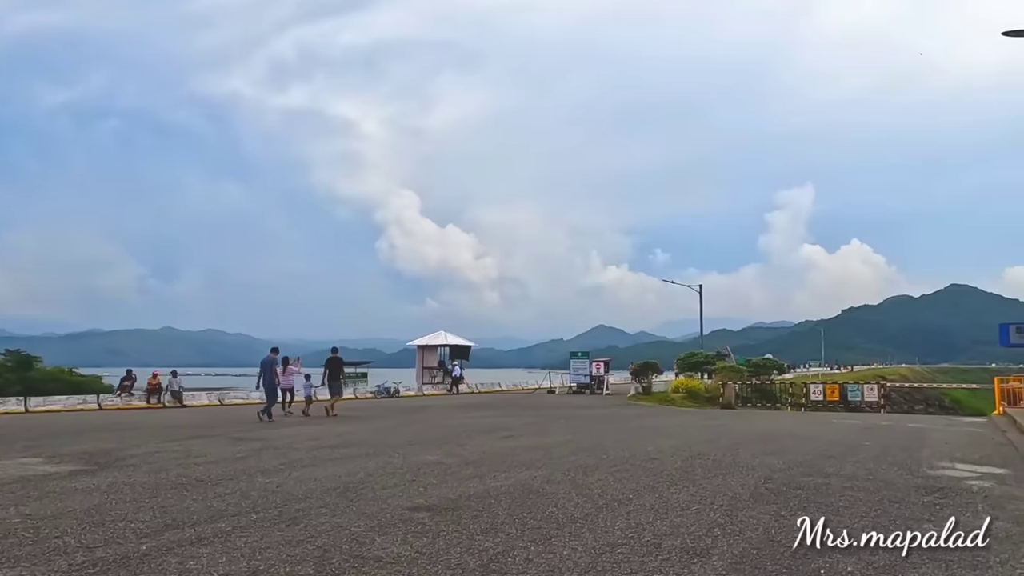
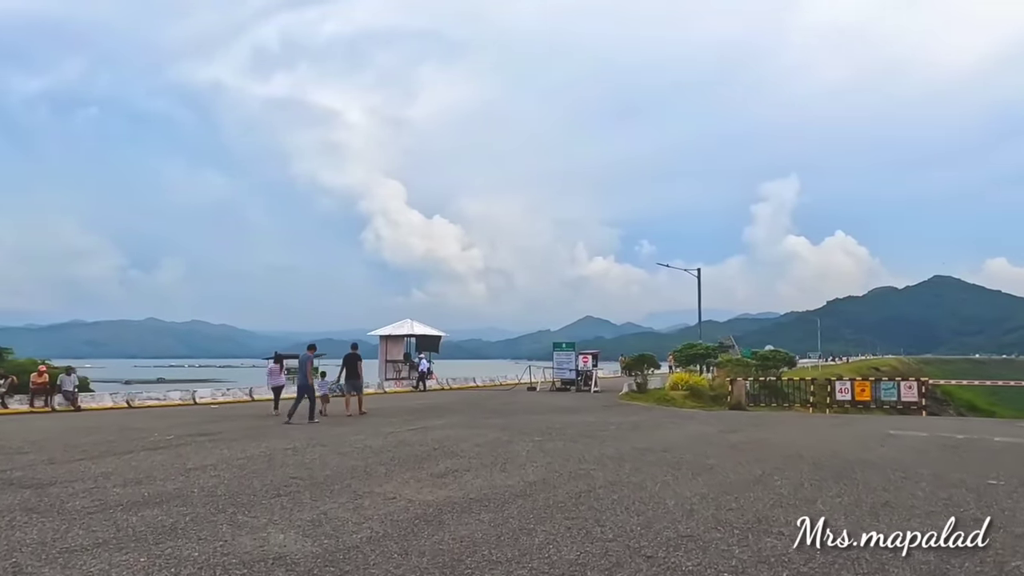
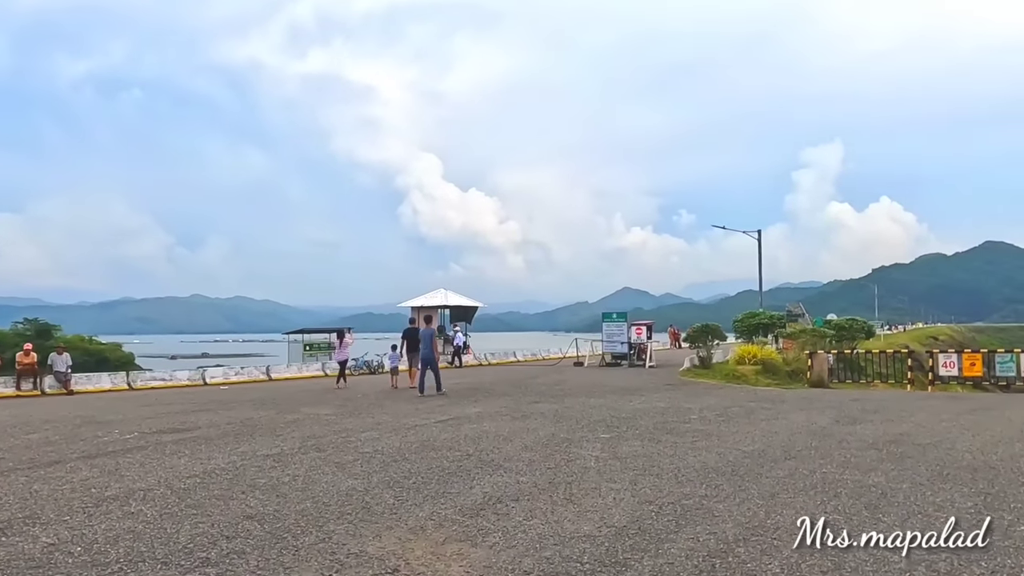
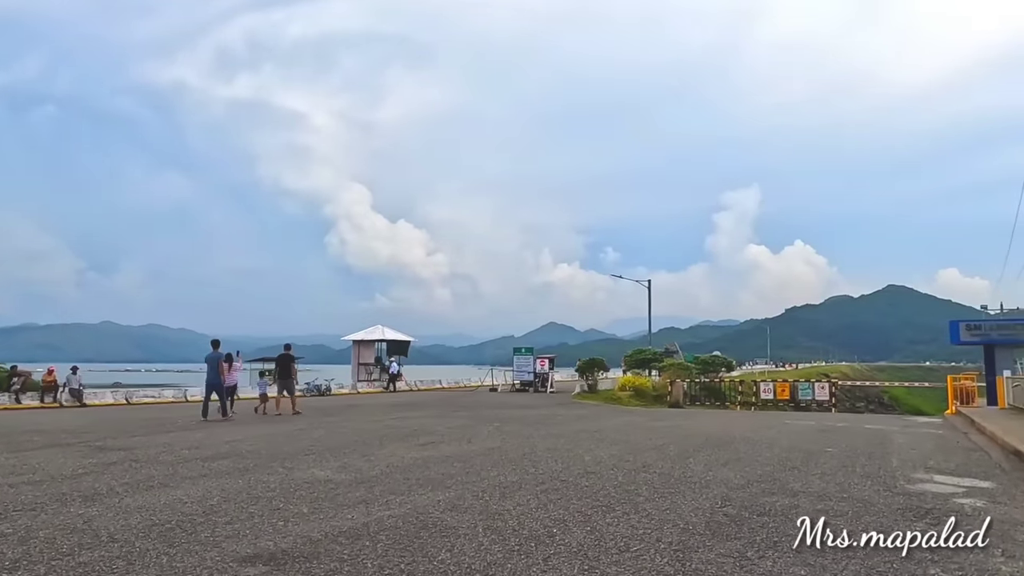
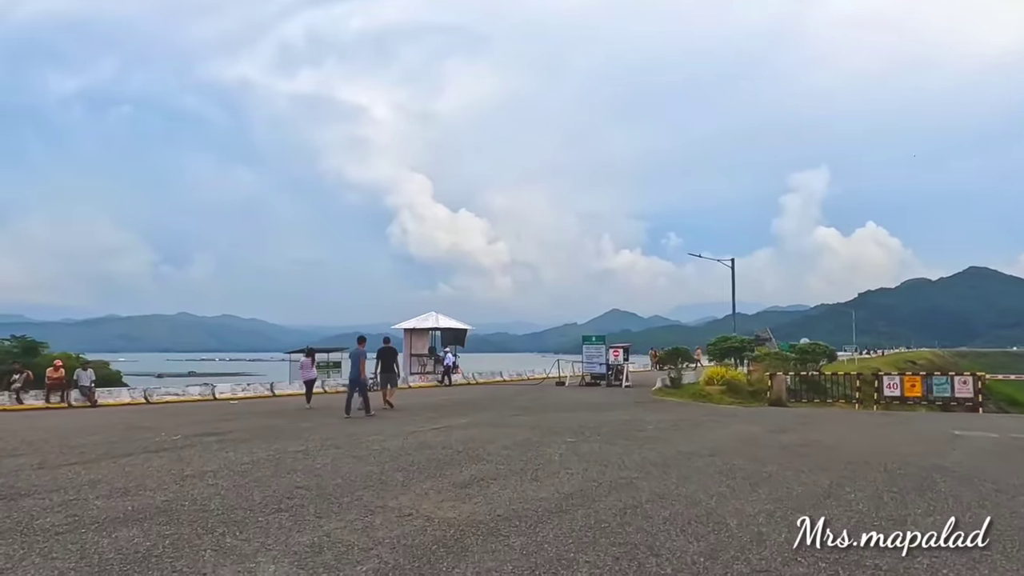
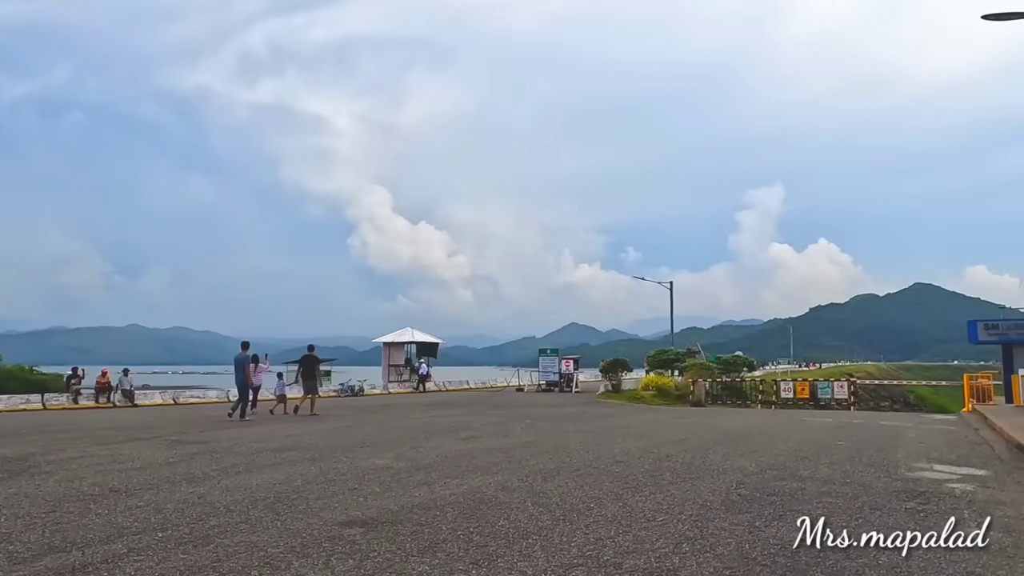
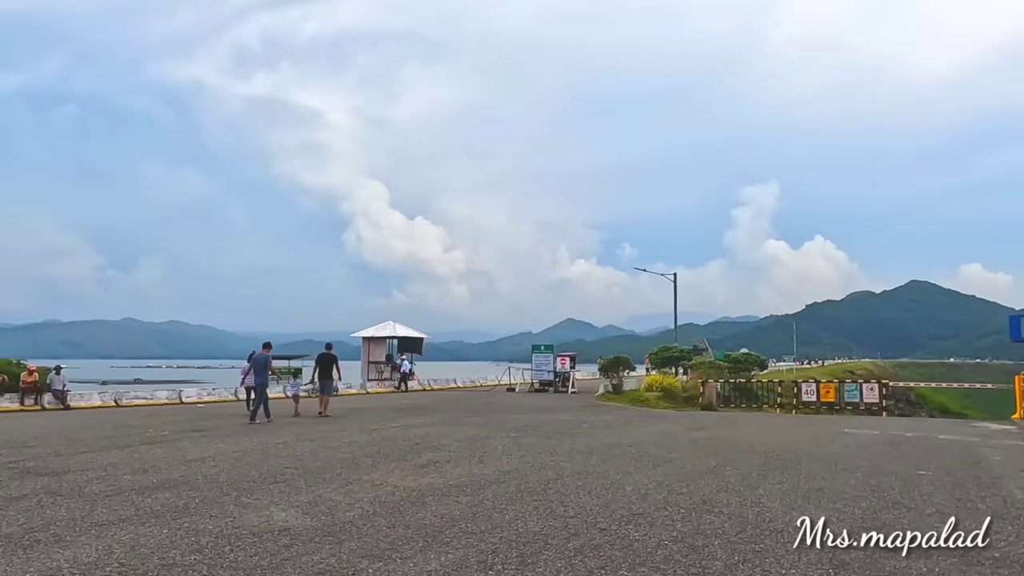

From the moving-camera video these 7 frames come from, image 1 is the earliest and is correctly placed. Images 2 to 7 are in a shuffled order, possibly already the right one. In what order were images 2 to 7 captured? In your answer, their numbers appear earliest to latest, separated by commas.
6, 4, 7, 2, 5, 3
